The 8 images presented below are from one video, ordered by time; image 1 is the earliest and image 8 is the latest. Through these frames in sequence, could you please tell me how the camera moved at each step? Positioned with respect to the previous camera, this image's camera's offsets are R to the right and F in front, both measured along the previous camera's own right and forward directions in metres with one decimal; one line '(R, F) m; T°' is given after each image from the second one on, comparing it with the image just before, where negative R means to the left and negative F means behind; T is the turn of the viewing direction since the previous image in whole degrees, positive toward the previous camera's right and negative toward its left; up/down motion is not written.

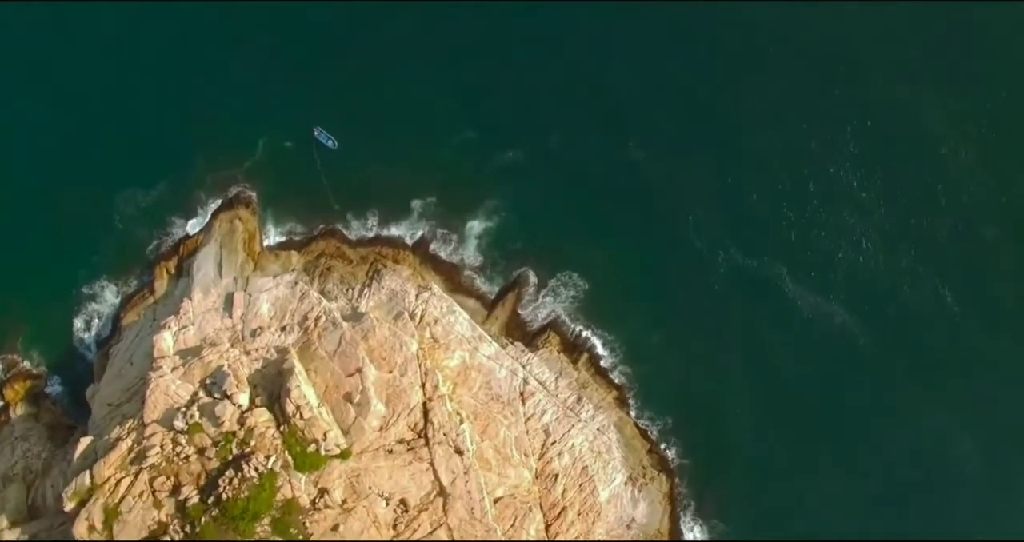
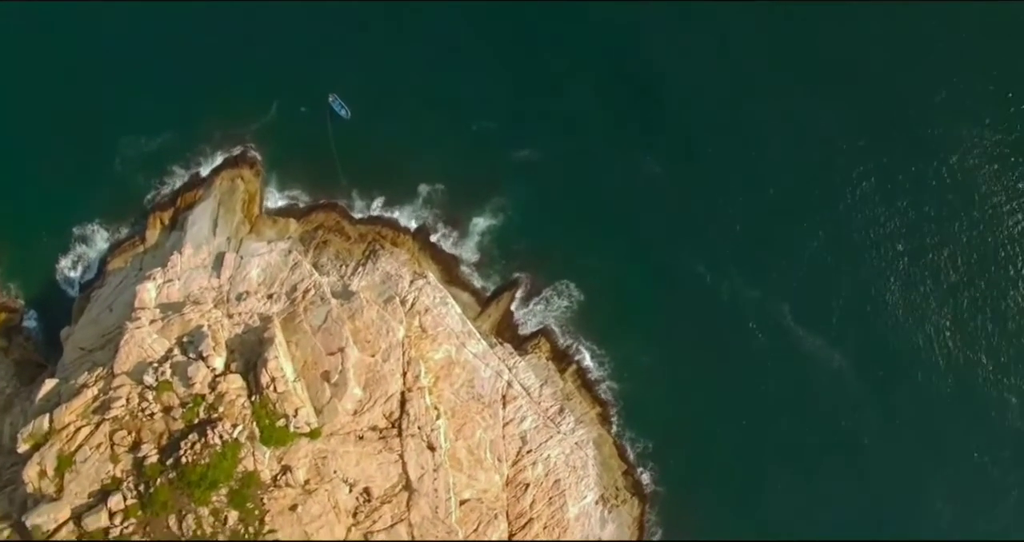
(0.0, +1.4) m; 0°
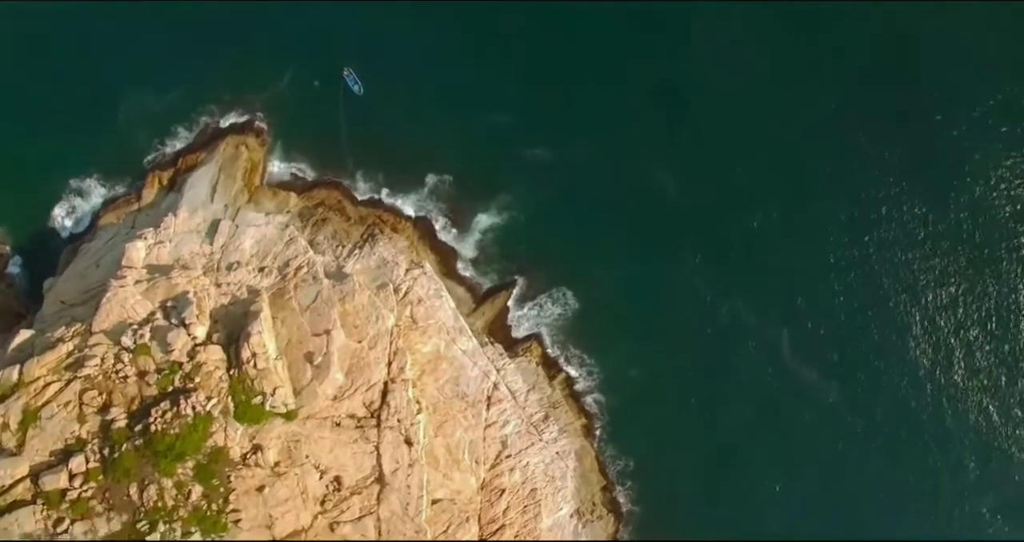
(0.0, +1.3) m; 0°
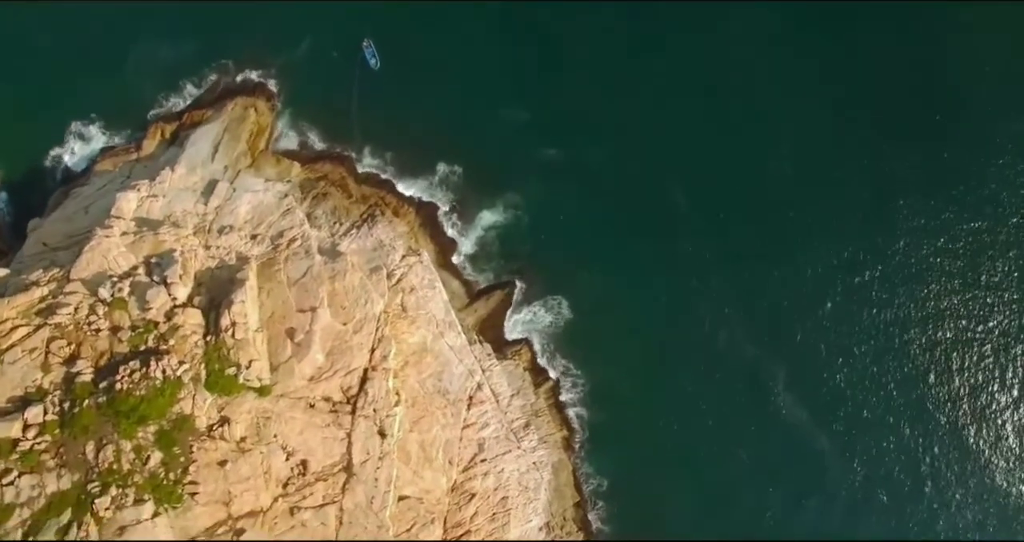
(0.0, +1.6) m; 0°
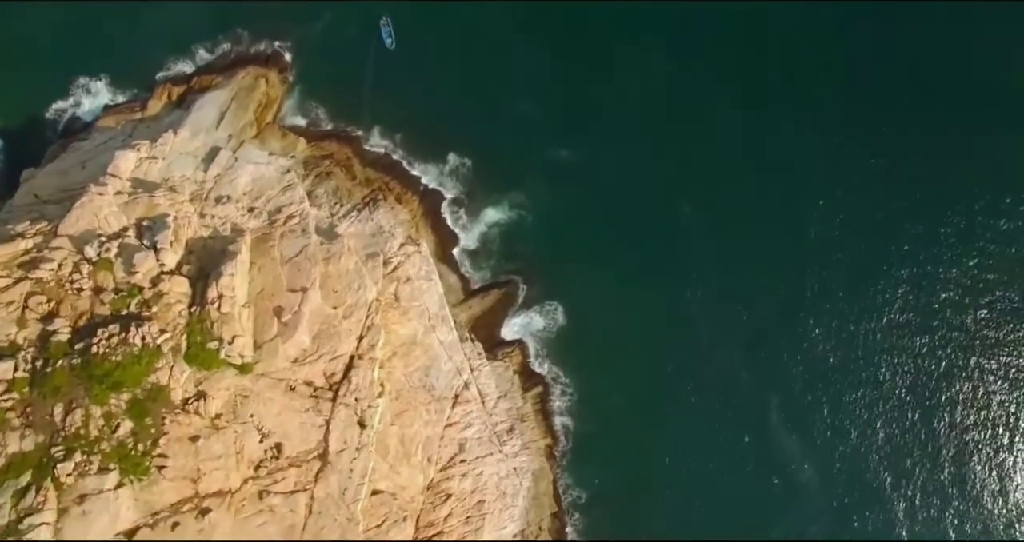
(0.0, +1.2) m; 0°
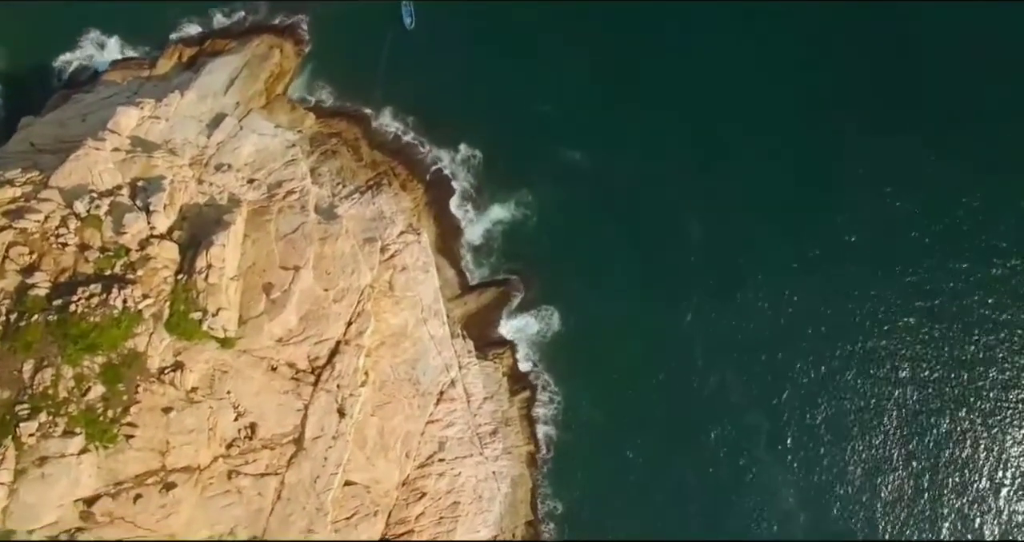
(0.0, +1.2) m; 0°
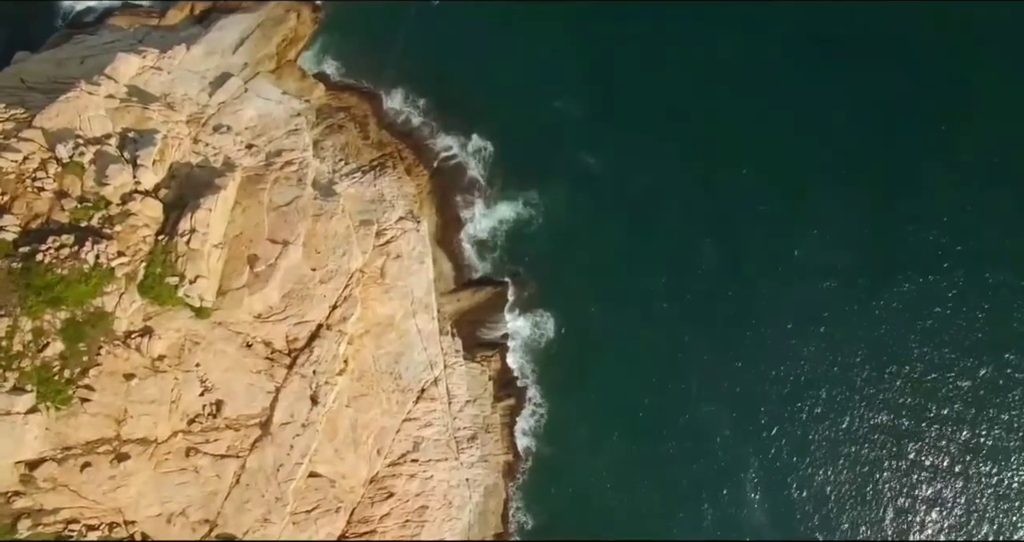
(0.0, +2.2) m; 0°
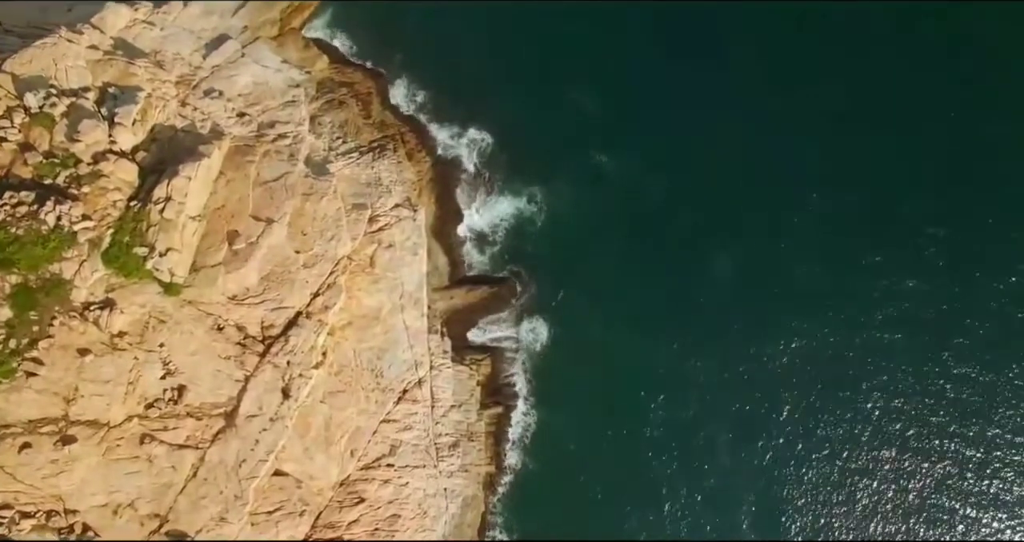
(0.0, +2.9) m; 0°
